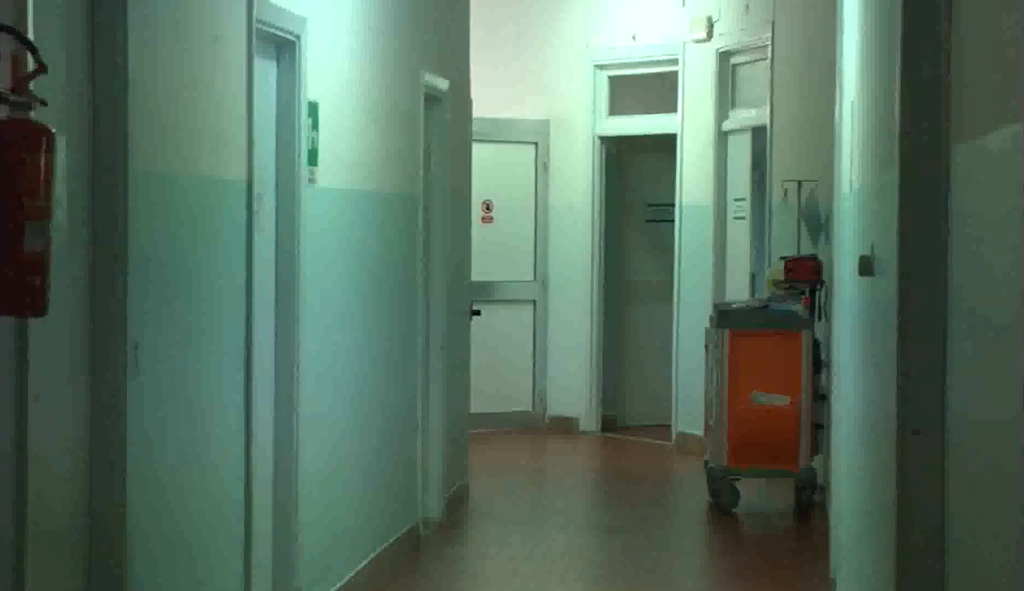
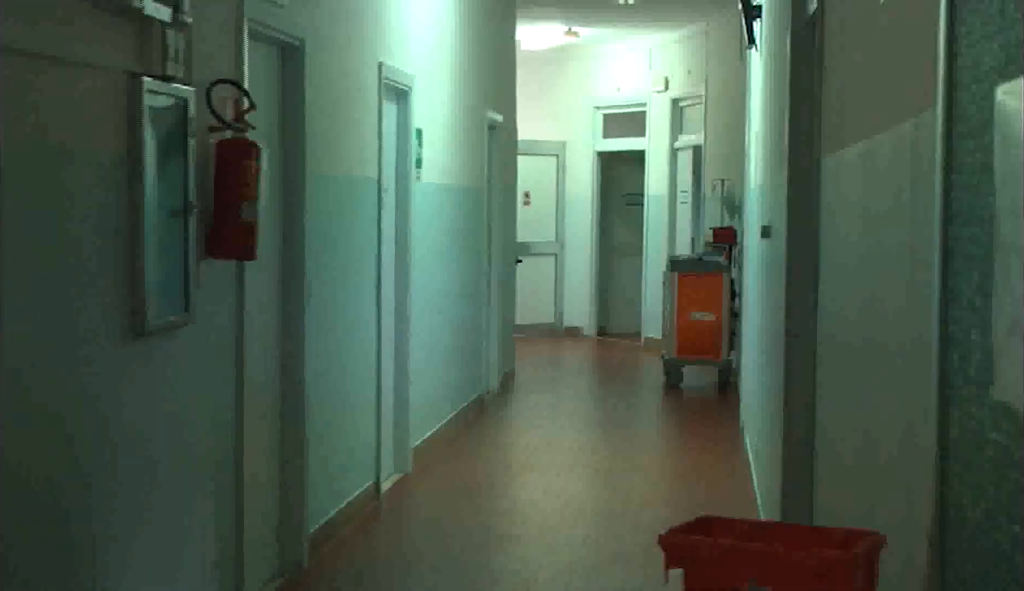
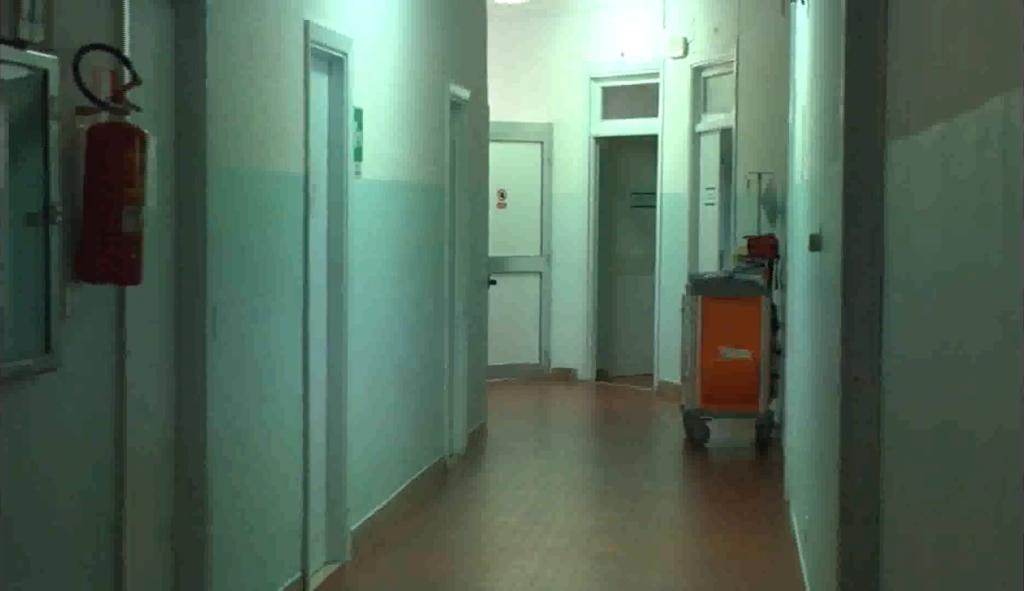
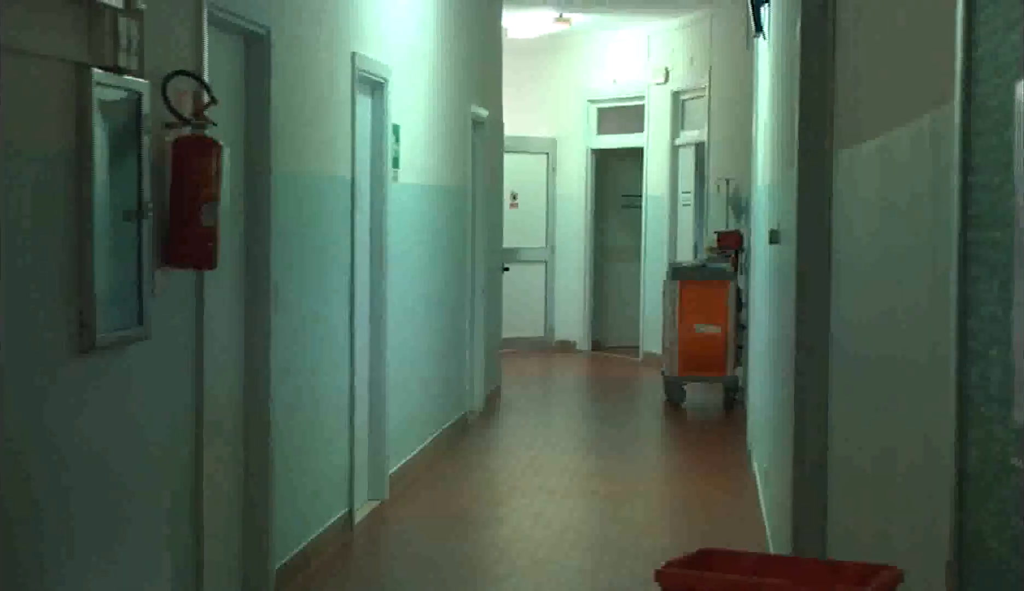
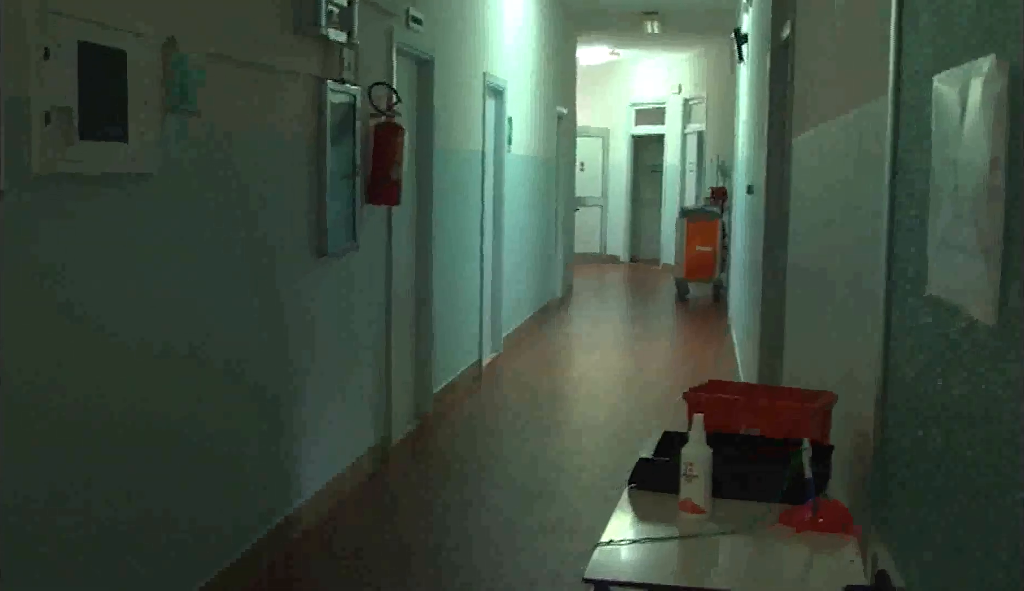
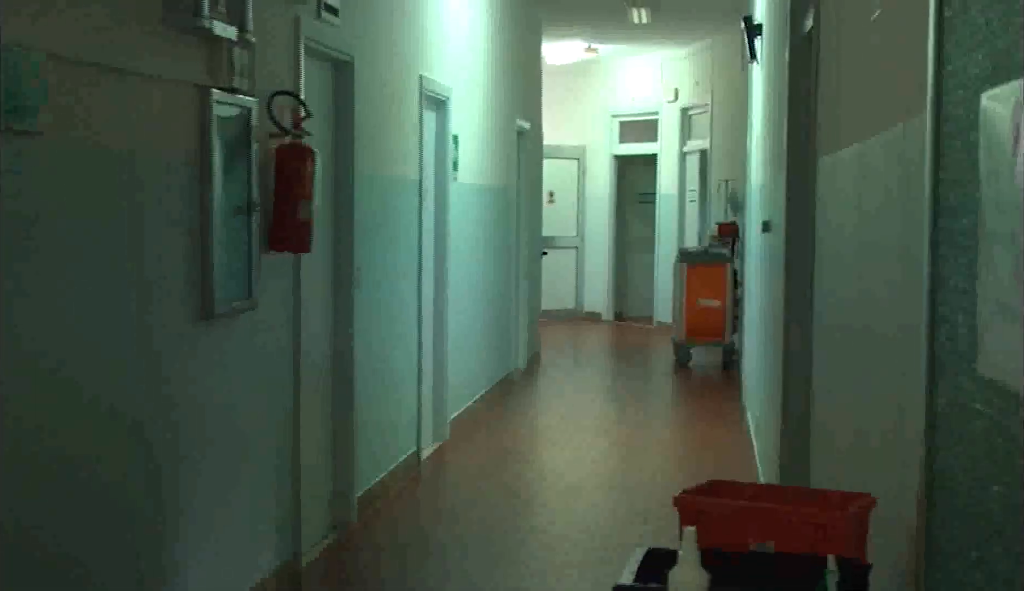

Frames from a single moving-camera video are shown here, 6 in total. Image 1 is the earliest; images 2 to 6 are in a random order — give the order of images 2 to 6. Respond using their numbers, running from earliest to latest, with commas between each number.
3, 4, 2, 6, 5
